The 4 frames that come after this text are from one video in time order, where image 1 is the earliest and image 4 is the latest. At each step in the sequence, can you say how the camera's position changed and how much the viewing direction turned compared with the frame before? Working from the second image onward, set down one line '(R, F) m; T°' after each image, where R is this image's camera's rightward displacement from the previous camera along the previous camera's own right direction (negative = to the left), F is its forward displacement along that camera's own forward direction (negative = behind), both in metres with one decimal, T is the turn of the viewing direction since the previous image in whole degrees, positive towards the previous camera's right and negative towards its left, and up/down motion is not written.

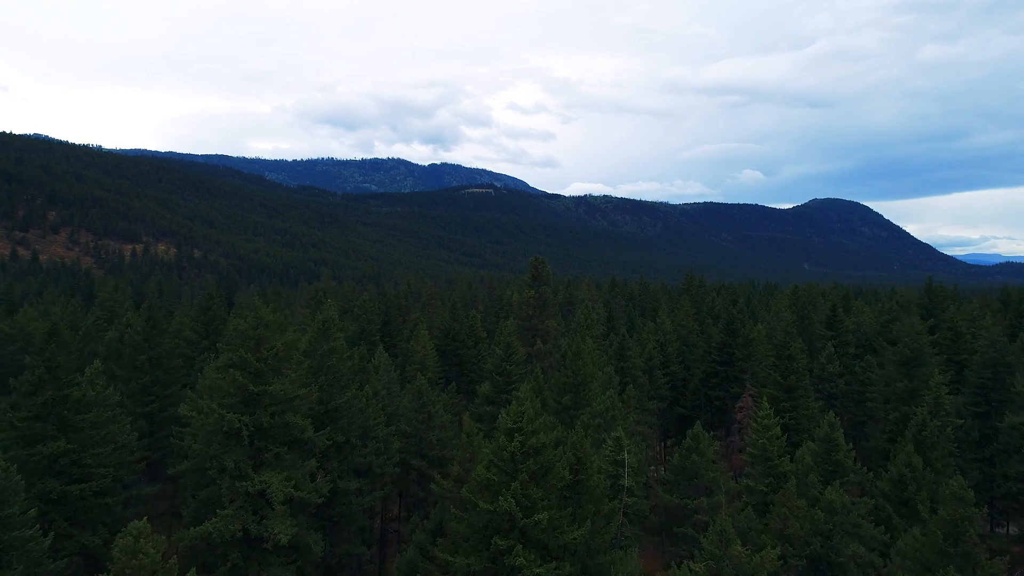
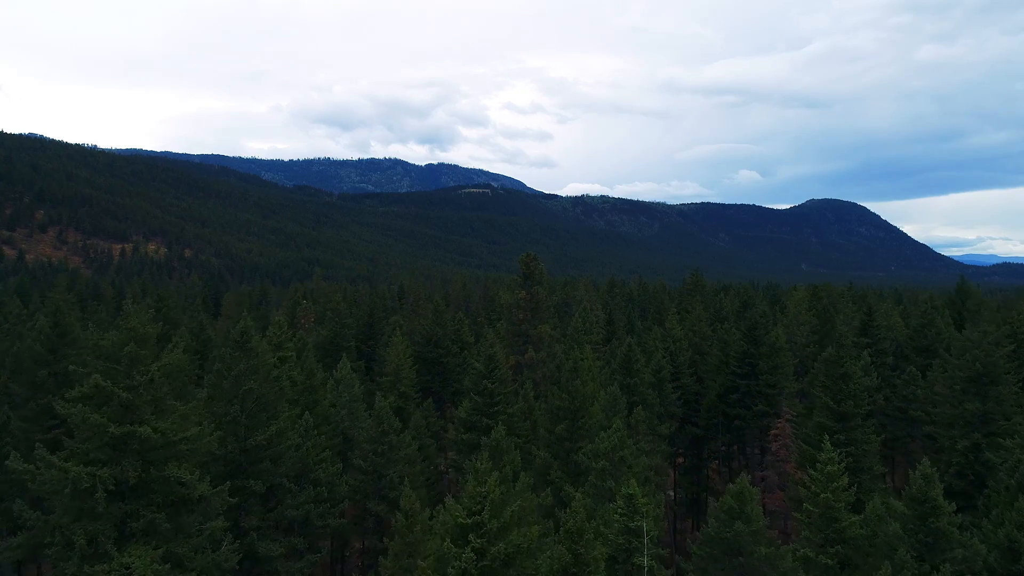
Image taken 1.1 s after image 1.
(+0.7, +7.1) m; 0°
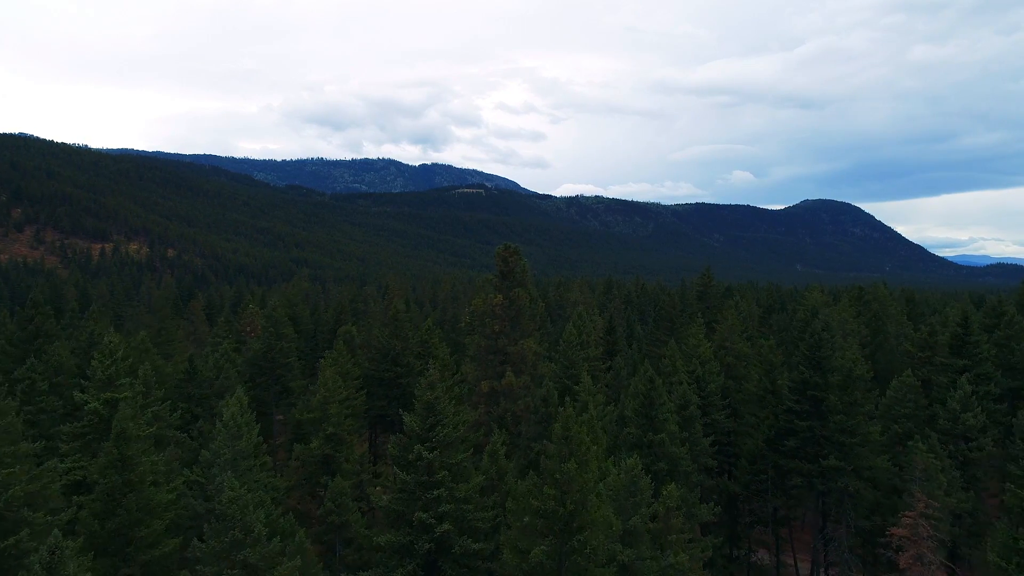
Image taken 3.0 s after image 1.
(+1.3, +12.3) m; +1°
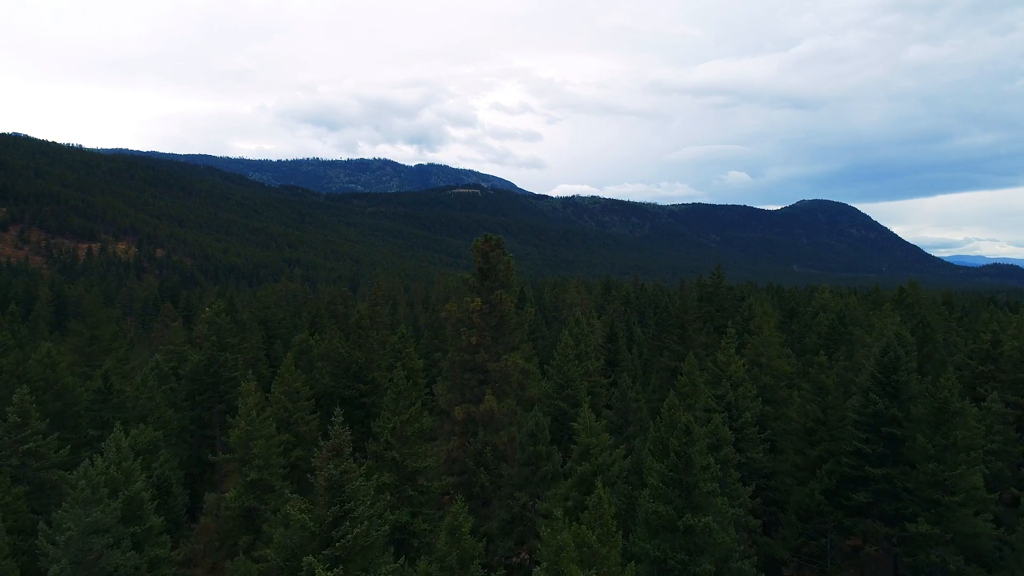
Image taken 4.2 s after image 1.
(+0.8, +7.7) m; 0°
